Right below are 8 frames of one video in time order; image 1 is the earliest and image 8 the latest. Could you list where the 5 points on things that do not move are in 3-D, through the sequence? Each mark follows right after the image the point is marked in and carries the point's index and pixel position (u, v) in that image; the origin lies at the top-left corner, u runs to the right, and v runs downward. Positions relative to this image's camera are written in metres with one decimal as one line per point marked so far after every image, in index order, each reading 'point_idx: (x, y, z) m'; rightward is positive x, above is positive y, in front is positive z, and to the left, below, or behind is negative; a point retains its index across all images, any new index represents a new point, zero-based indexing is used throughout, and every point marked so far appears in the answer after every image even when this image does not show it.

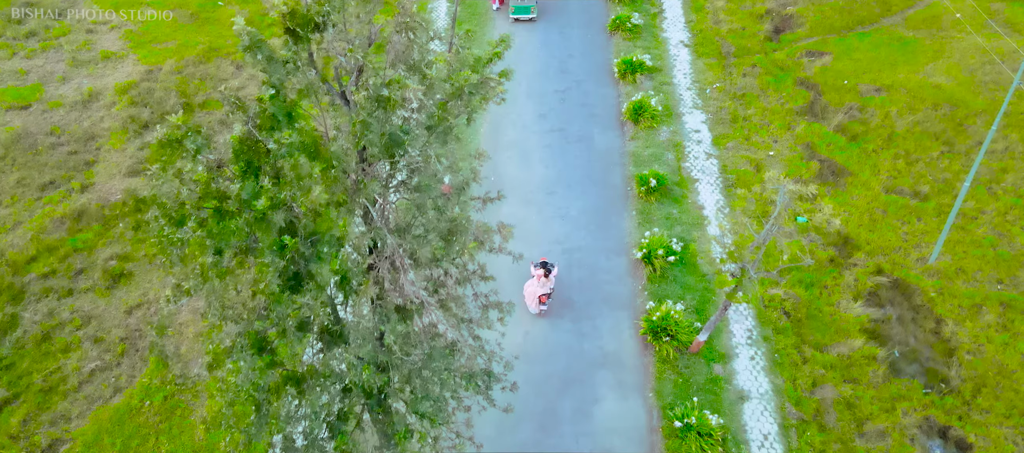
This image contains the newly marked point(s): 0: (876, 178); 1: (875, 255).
0: (+10.0, +1.3, +19.7) m
1: (+9.0, -0.8, +17.6) m
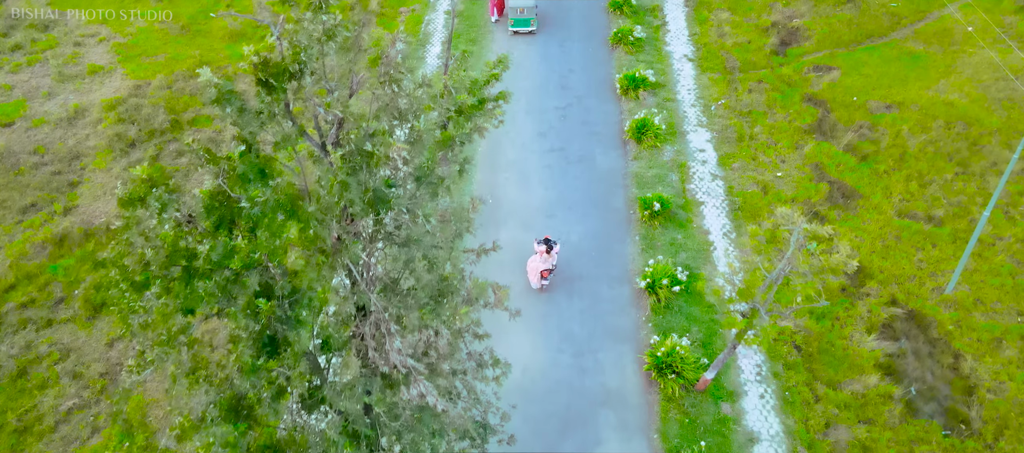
0: (+10.0, +0.7, +19.0) m
1: (+8.9, -1.4, +16.9) m
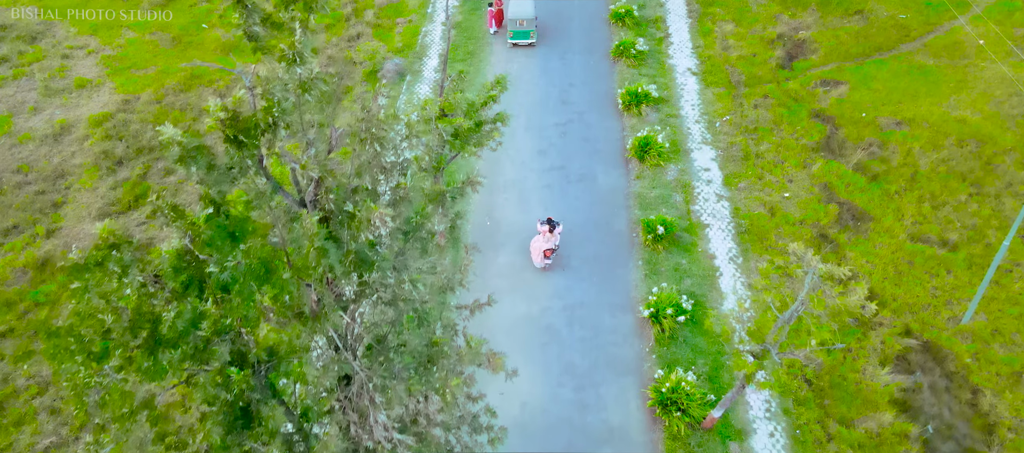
0: (+10.0, +0.1, +18.3) m
1: (+8.9, -2.0, +16.3) m
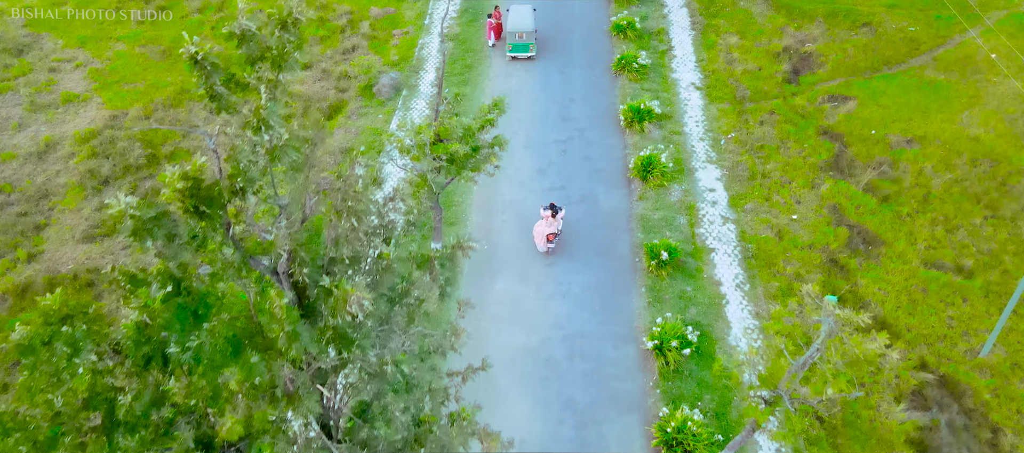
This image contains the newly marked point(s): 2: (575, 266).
0: (+9.9, -0.6, +17.7) m
1: (+8.8, -2.6, +15.6) m
2: (+1.5, -1.0, +17.7) m
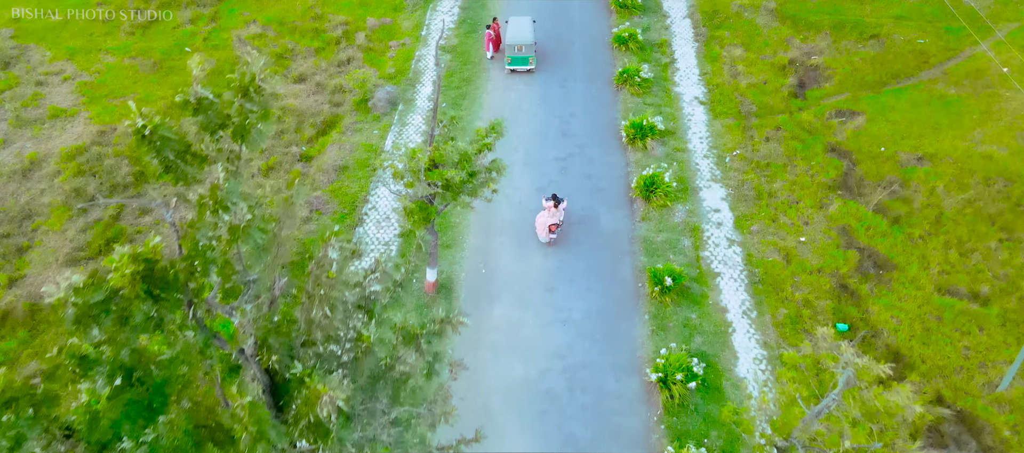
0: (+9.9, -1.1, +17.1) m
1: (+8.8, -3.2, +15.0) m
2: (+1.5, -1.6, +17.0) m
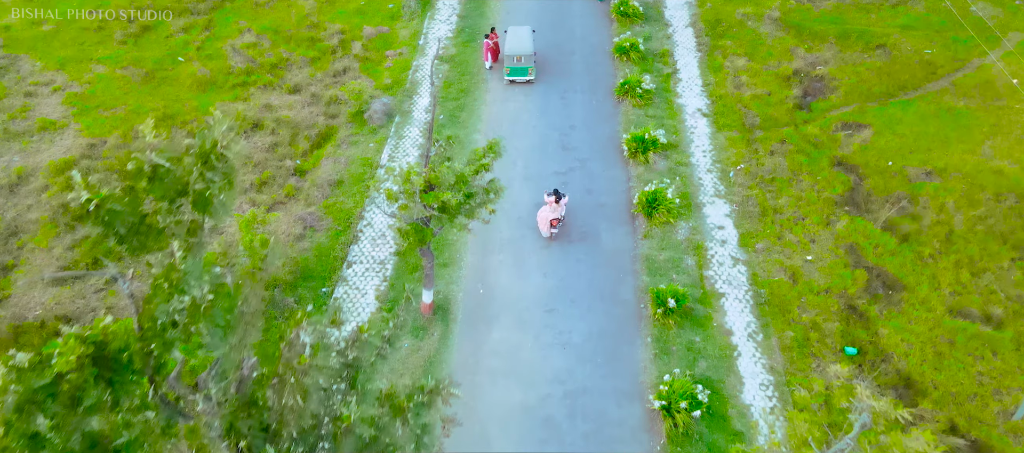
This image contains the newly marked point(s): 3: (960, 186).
0: (+9.9, -1.6, +16.6) m
1: (+8.8, -3.7, +14.5) m
2: (+1.5, -2.0, +16.5) m
3: (+12.1, +1.1, +19.2) m
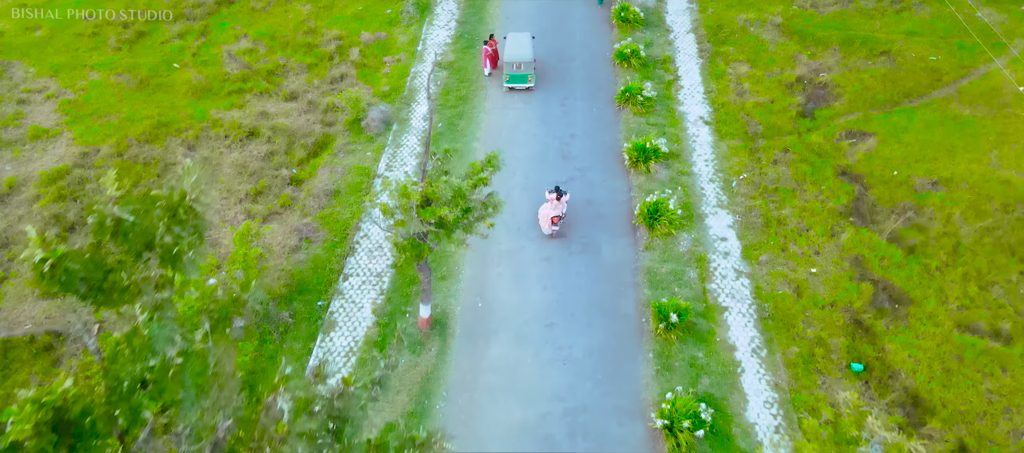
0: (+9.8, -1.9, +16.2) m
1: (+8.7, -3.9, +14.2) m
2: (+1.4, -2.3, +16.2) m
3: (+12.0, +0.8, +18.9) m
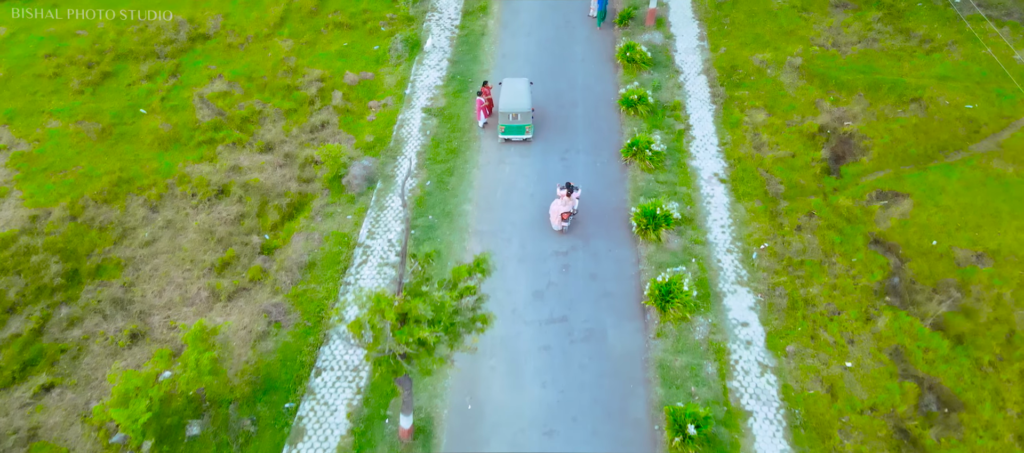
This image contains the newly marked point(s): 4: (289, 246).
0: (+9.7, -3.8, +14.2) m
1: (+8.6, -5.8, +12.1) m
2: (+1.3, -4.2, +14.1) m
3: (+11.9, -1.1, +16.8) m
4: (-5.8, -0.5, +18.5) m
